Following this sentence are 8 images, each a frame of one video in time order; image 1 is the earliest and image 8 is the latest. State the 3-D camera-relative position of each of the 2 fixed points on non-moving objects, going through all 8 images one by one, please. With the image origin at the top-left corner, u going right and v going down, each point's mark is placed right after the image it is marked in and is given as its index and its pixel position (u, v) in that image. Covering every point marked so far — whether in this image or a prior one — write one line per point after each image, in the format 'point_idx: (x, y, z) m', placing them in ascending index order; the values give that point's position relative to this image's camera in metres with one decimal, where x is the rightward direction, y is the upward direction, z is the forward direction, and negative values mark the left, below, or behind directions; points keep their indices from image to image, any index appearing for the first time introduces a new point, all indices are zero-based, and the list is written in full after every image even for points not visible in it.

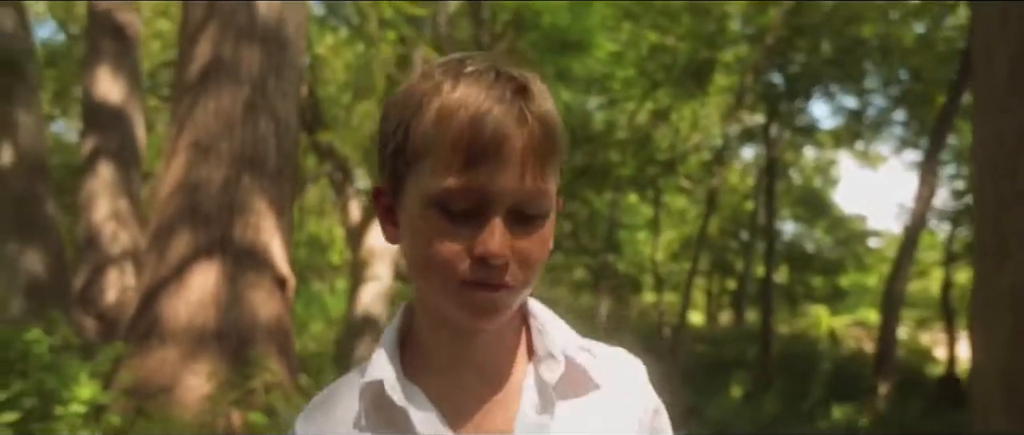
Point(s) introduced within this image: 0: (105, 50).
0: (-8.1, +3.4, +14.4) m
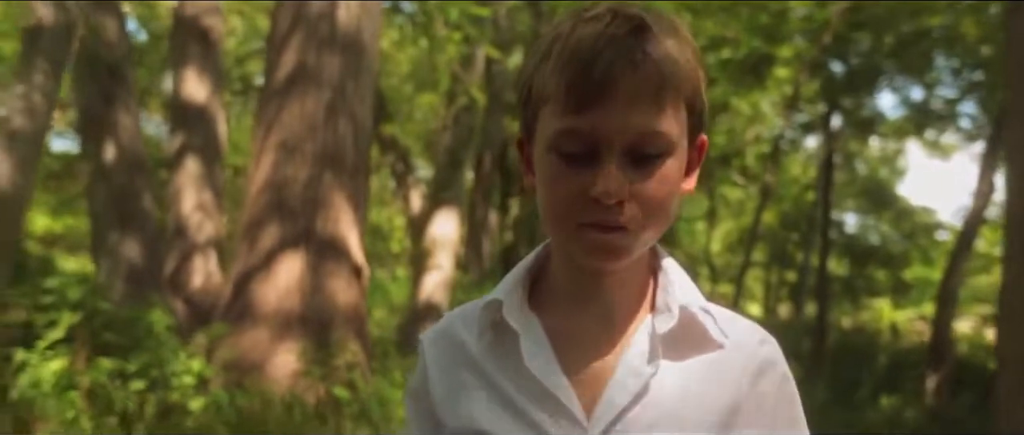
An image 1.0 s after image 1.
0: (-6.9, +3.6, +15.5) m
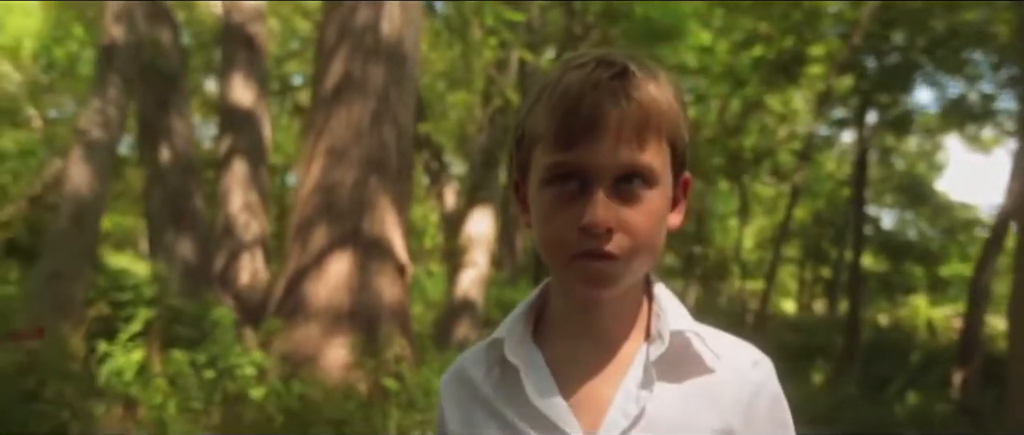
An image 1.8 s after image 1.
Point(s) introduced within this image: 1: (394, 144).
0: (-6.1, +3.6, +16.2) m
1: (-1.5, +1.0, +9.5) m
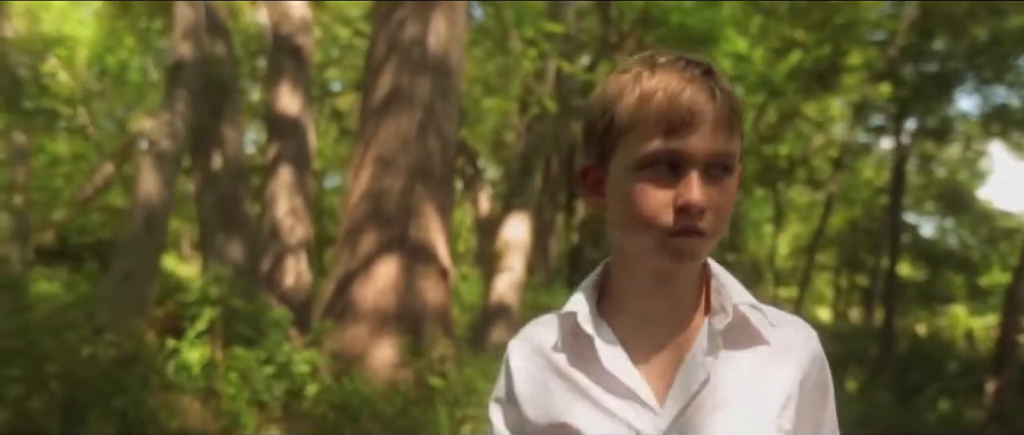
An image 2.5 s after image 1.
0: (-5.3, +3.5, +16.8) m
1: (-1.0, +0.9, +9.9) m
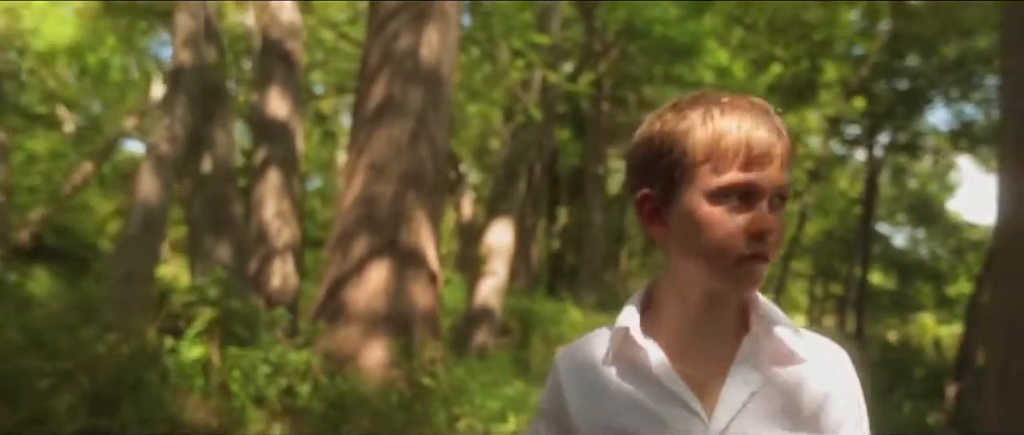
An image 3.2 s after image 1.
0: (-5.6, +3.4, +17.0) m
1: (-1.2, +0.8, +10.2) m
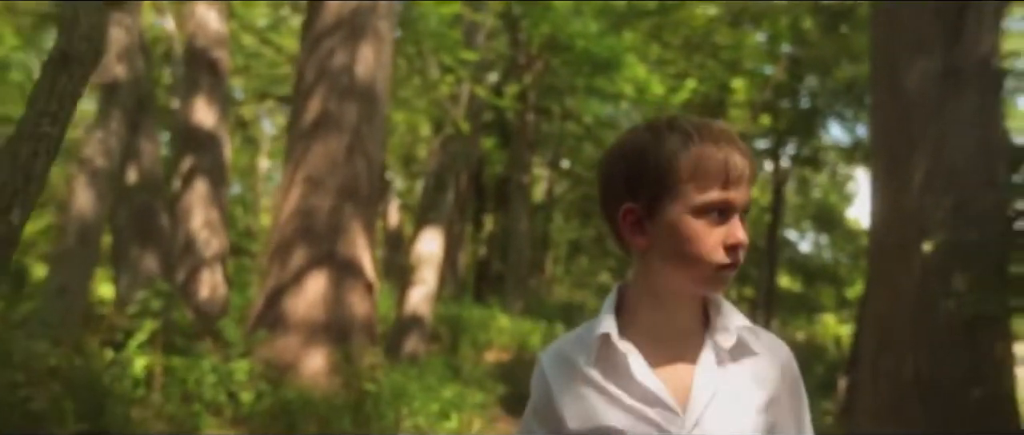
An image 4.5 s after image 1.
0: (-7.2, +3.2, +16.9) m
1: (-2.2, +0.6, +10.6) m
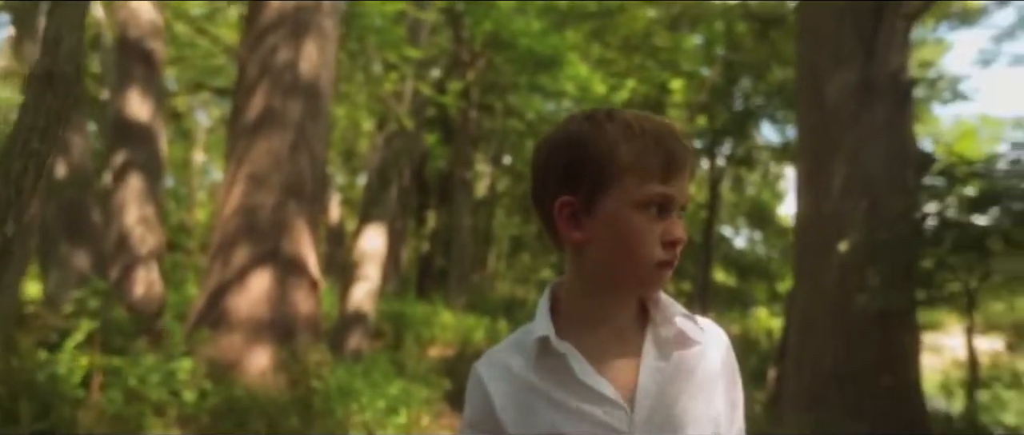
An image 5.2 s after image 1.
0: (-8.5, +3.3, +16.4) m
1: (-3.0, +0.7, +10.6) m
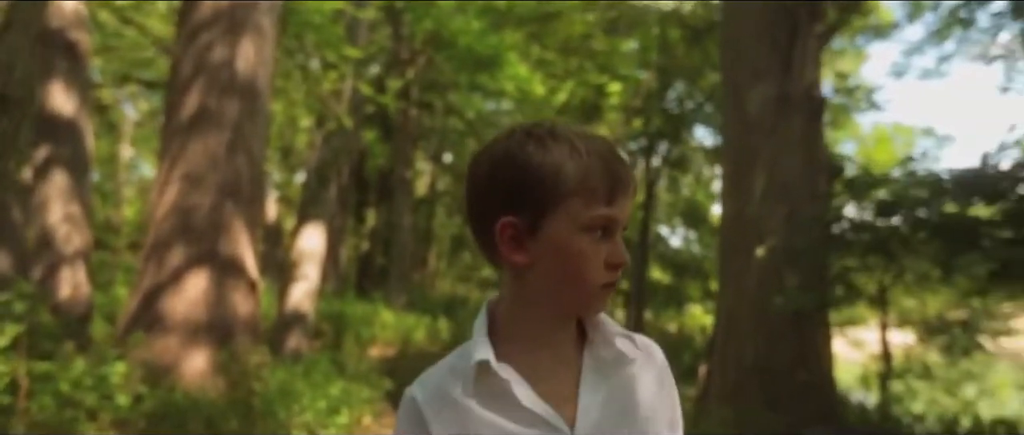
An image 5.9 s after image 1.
0: (-9.8, +3.3, +15.8) m
1: (-3.8, +0.7, +10.5) m
